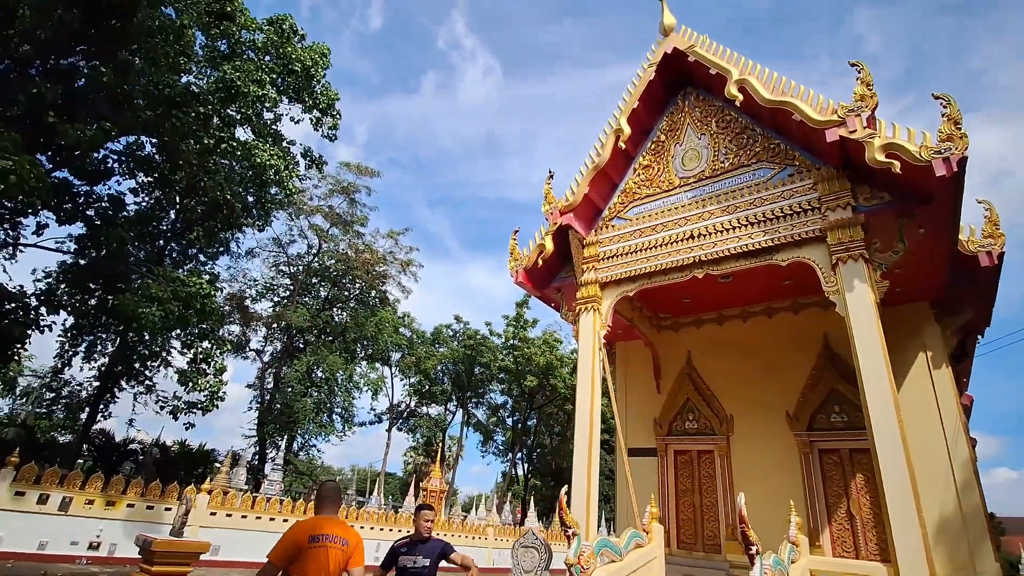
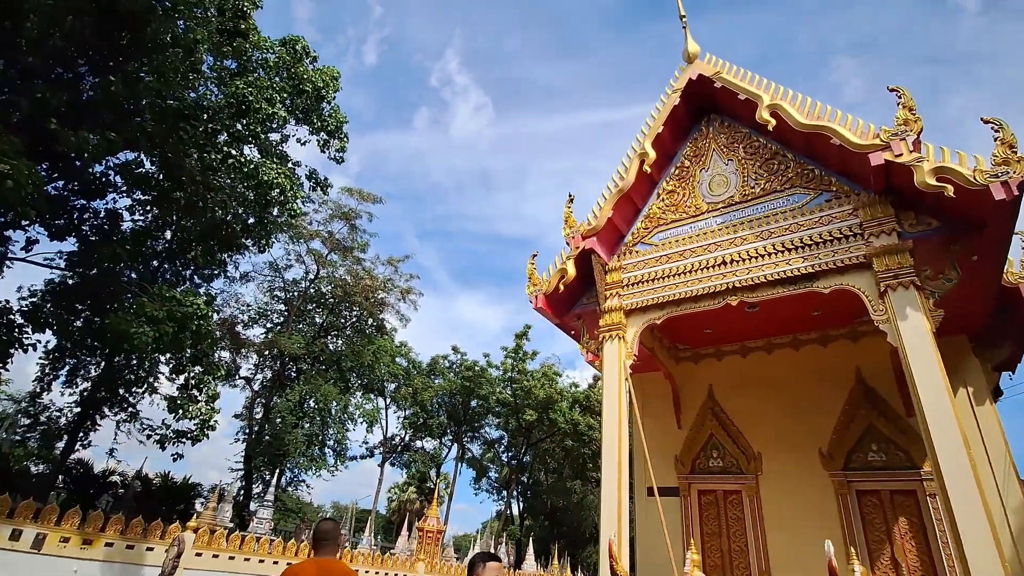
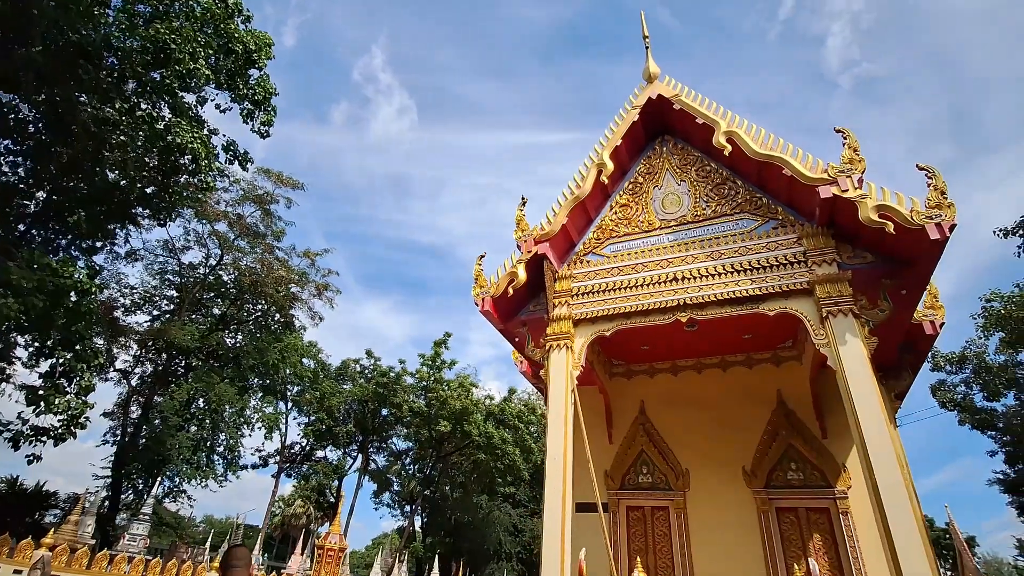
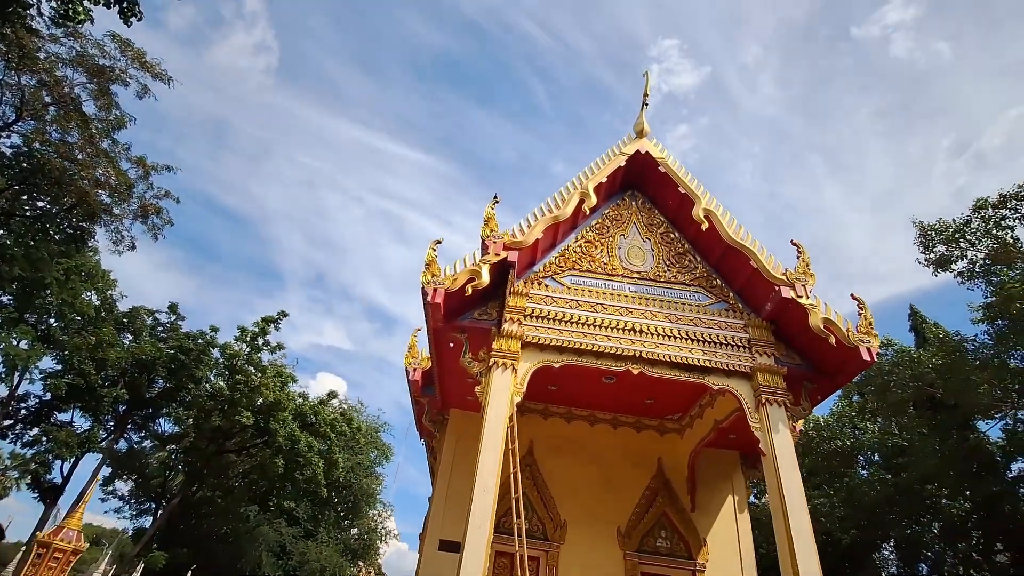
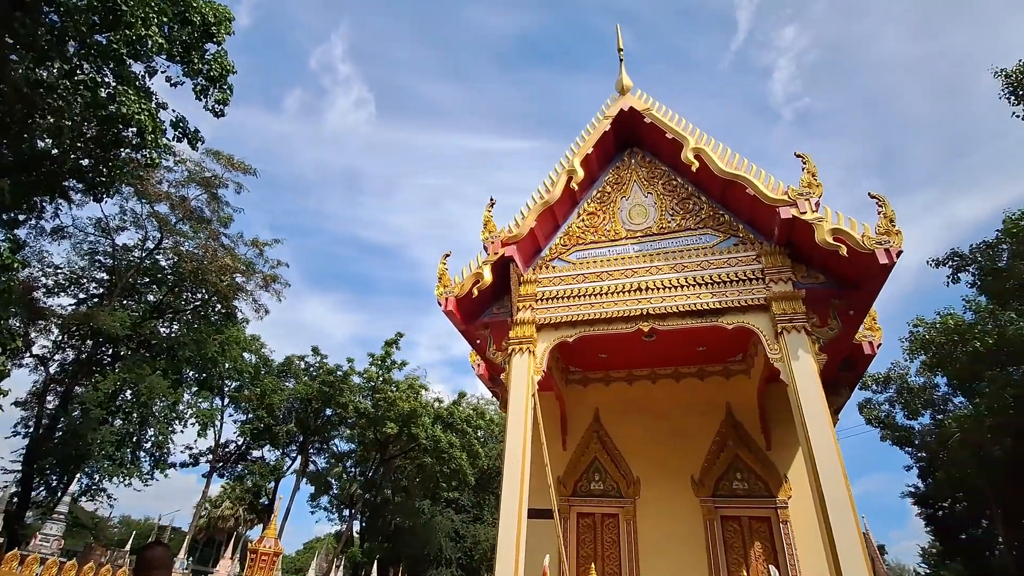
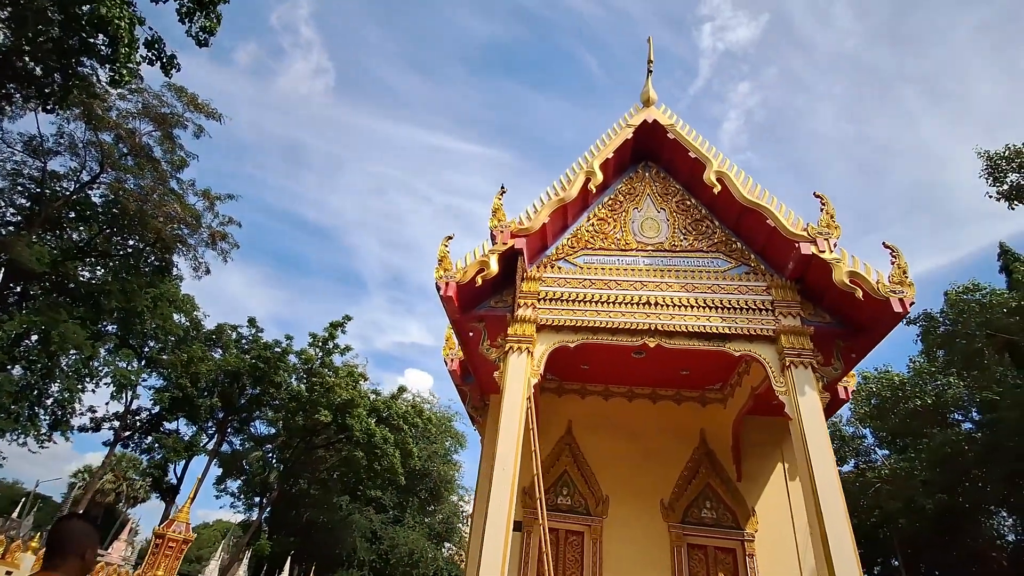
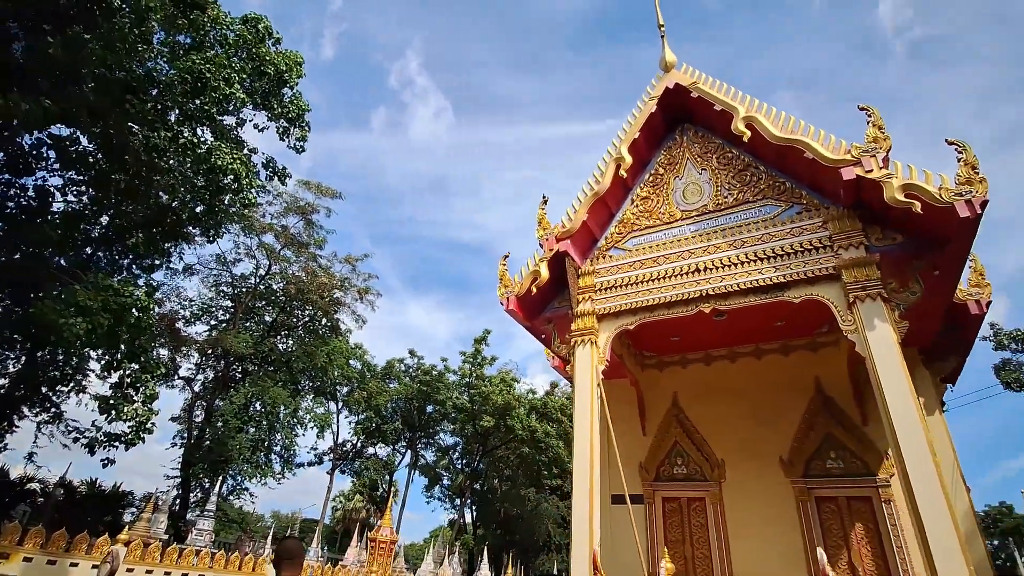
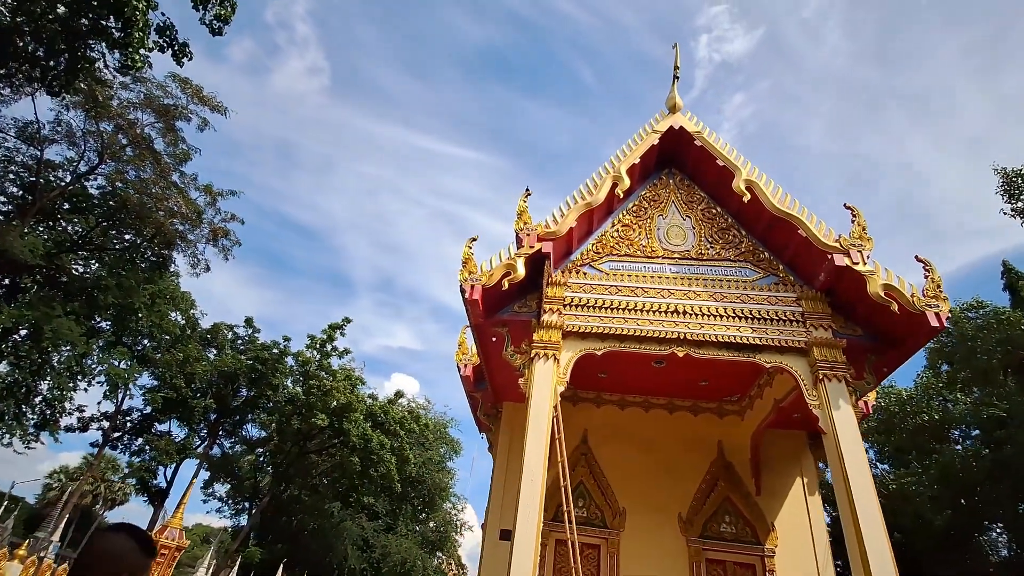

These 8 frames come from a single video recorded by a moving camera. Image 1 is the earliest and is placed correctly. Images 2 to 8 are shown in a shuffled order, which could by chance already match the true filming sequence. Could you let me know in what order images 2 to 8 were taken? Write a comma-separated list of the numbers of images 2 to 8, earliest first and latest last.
2, 7, 3, 5, 6, 8, 4
